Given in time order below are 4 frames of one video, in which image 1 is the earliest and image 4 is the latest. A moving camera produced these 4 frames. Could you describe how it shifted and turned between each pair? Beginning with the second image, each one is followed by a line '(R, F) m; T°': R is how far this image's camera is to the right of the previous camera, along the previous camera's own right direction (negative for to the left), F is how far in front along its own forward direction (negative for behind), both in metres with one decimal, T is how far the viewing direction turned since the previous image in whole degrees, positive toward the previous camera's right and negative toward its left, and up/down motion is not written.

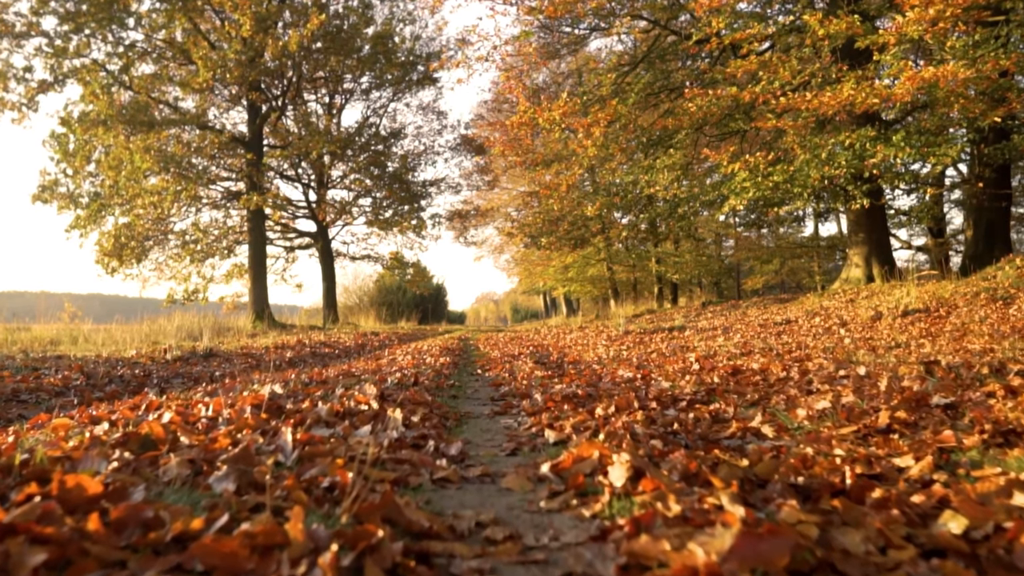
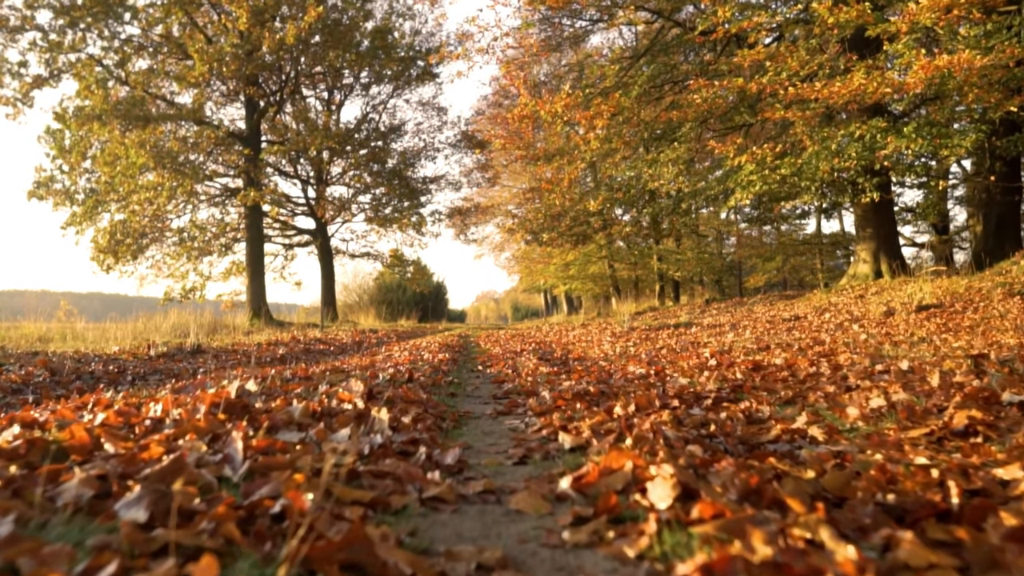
(0.0, +0.4) m; 0°
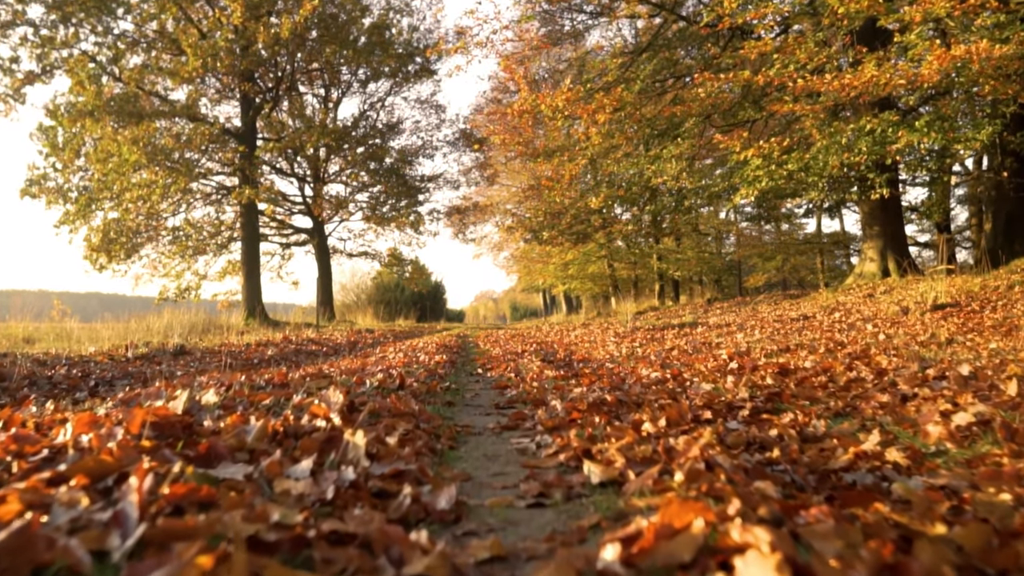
(0.0, +0.5) m; 0°
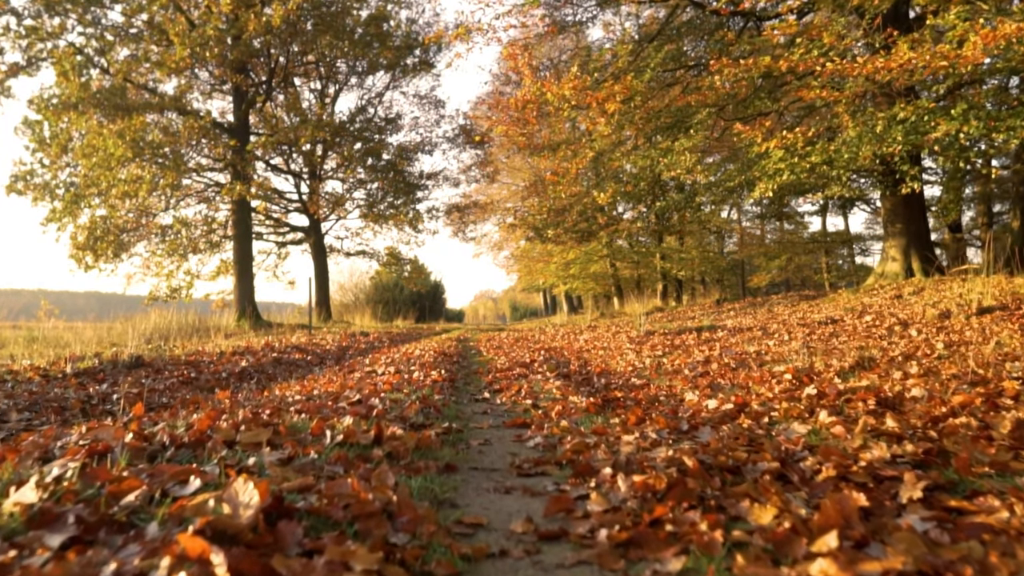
(-0.1, +1.1) m; 0°
